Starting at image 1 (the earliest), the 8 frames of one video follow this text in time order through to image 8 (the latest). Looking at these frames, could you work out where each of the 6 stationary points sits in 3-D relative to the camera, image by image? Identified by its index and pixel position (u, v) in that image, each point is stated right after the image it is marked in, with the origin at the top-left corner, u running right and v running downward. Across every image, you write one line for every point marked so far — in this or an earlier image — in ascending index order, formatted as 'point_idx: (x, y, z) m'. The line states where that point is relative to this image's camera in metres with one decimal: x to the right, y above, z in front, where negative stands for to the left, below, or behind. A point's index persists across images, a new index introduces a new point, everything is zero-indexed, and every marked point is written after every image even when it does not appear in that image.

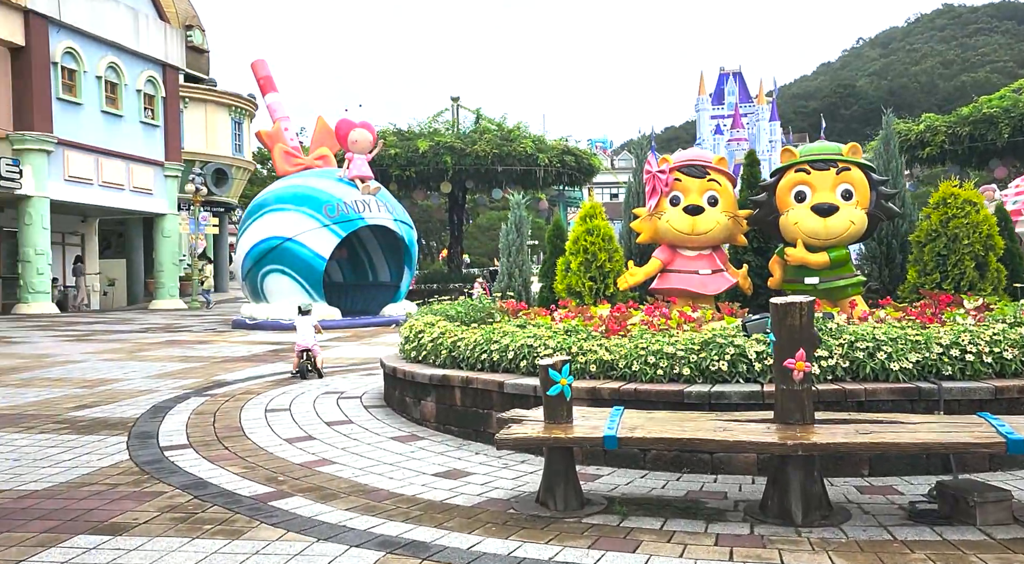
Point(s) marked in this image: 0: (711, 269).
0: (+2.1, +0.1, +11.2) m
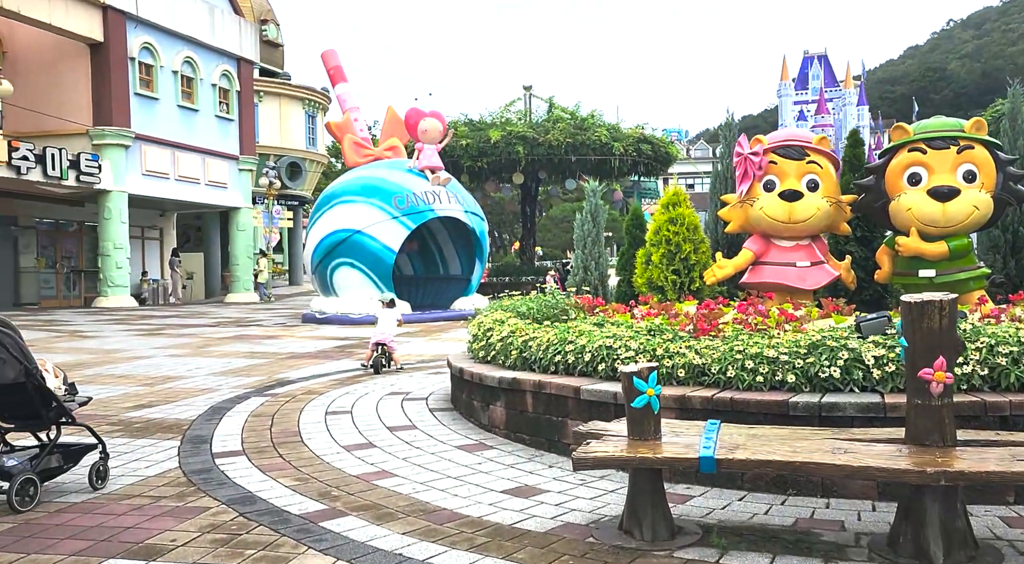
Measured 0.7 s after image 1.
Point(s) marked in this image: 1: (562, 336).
0: (+2.8, +0.2, +10.3) m
1: (+0.4, -0.4, +8.2) m
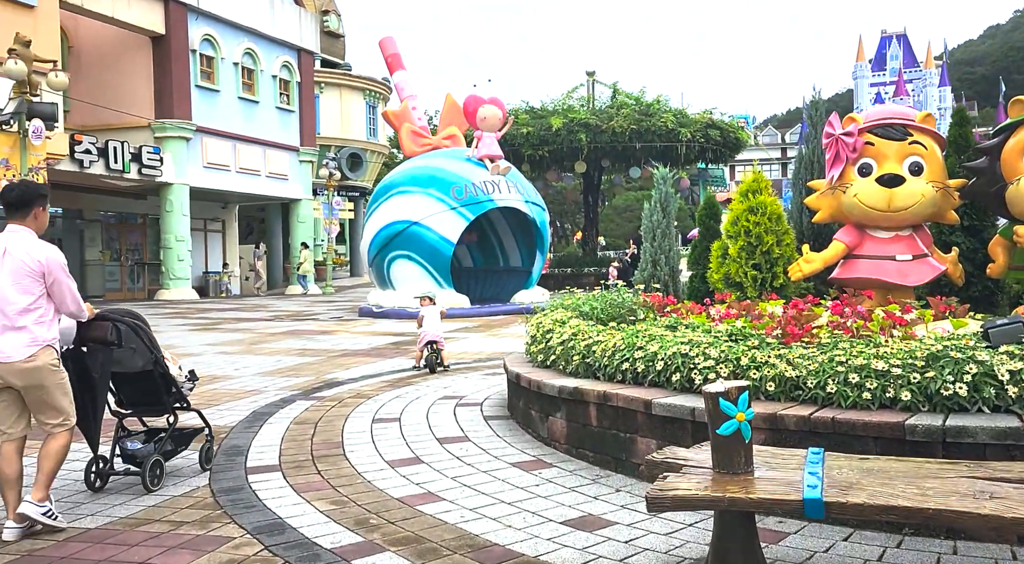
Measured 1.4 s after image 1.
0: (+3.3, +0.2, +9.2) m
1: (+0.8, -0.4, +7.3) m
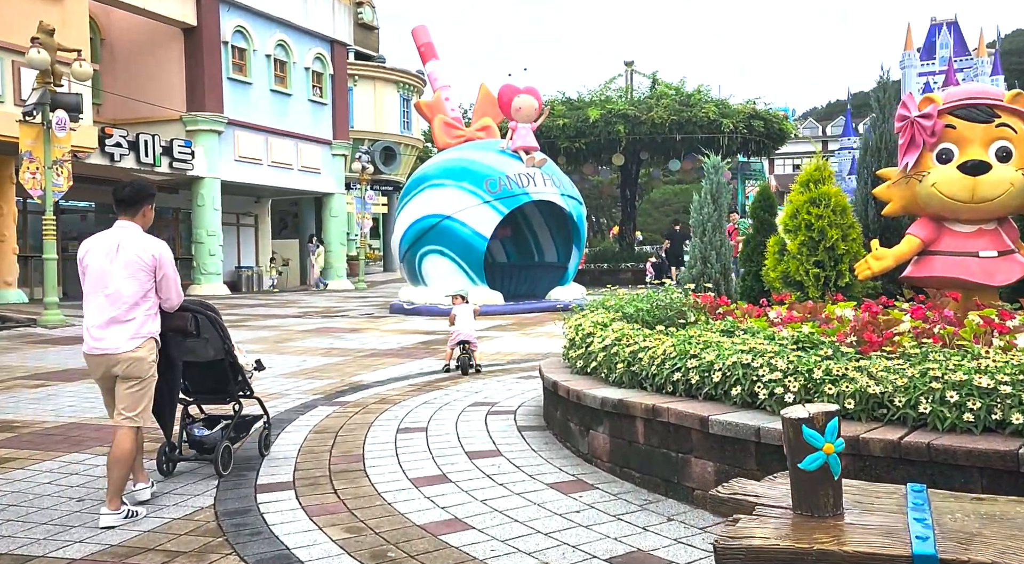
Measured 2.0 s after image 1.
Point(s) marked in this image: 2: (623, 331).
0: (+3.6, +0.2, +8.3) m
1: (+1.0, -0.4, +6.5) m
2: (+0.8, -0.3, +7.6) m
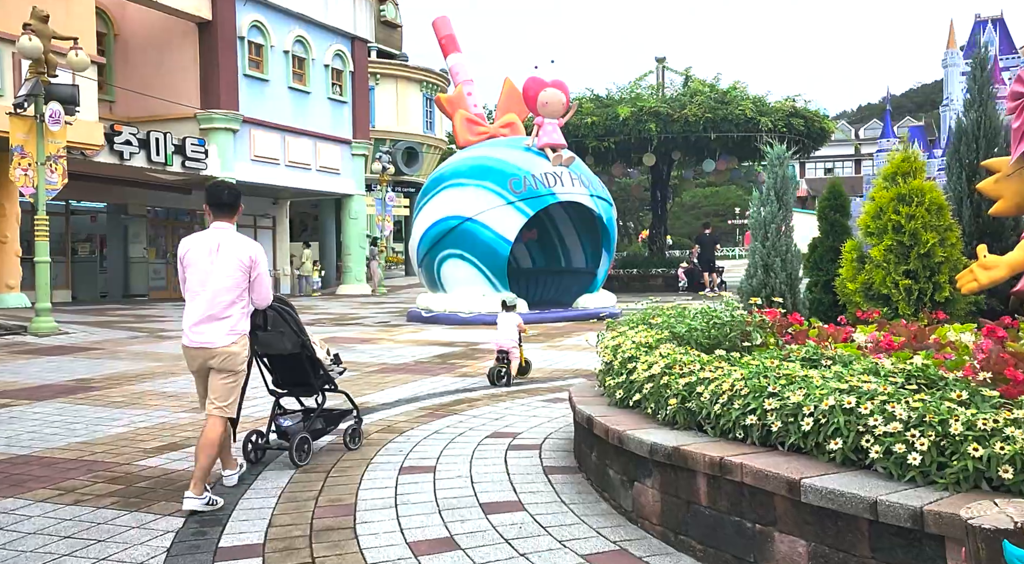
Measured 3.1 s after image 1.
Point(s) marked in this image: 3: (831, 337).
0: (+3.7, +0.1, +6.8) m
1: (+1.1, -0.5, +5.1) m
2: (+0.9, -0.4, +6.2) m
3: (+1.8, -0.3, +6.1) m
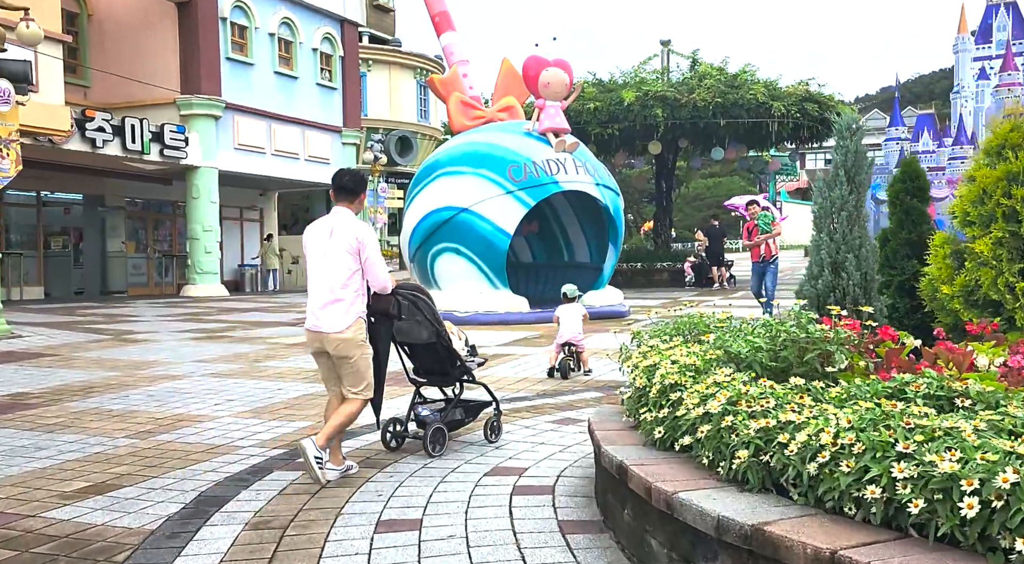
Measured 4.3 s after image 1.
0: (+3.8, +0.1, +5.3) m
1: (+1.2, -0.5, +3.6) m
2: (+0.9, -0.4, +4.6) m
3: (+1.8, -0.3, +4.6) m
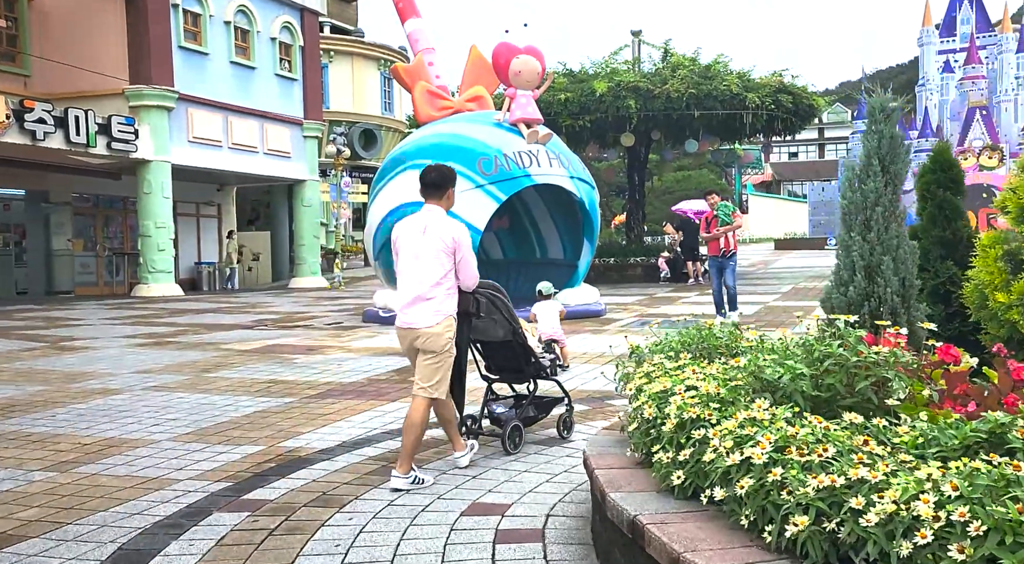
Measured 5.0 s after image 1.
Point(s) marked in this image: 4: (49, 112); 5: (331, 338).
0: (+3.7, +0.1, +4.5) m
1: (+1.2, -0.6, +2.6) m
2: (+0.9, -0.5, +3.7) m
3: (+1.8, -0.4, +3.7) m
4: (-8.5, +3.1, +20.3) m
5: (-2.5, -0.8, +15.0) m
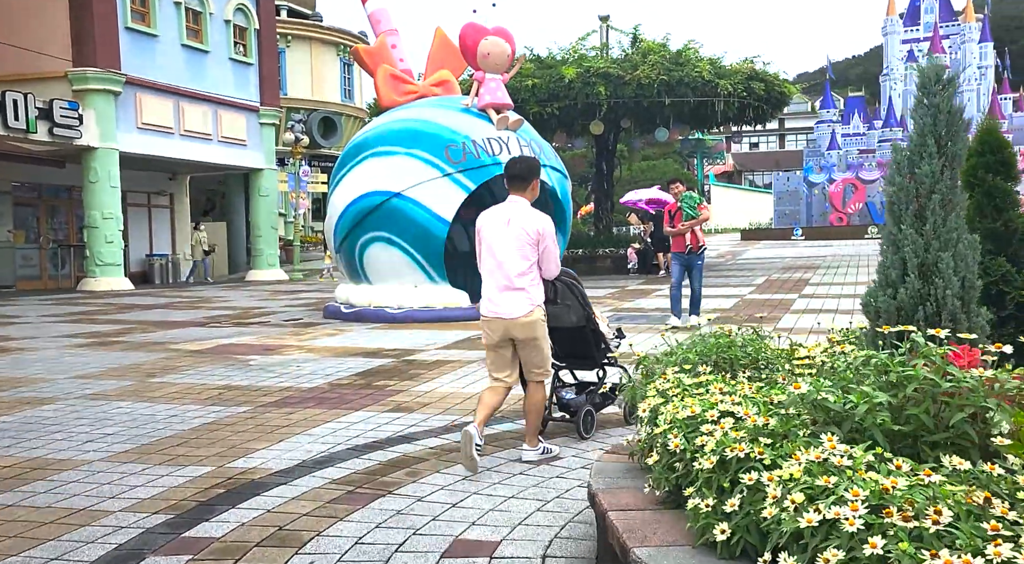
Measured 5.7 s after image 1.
0: (+3.7, +0.1, +3.8) m
1: (+1.2, -0.6, +1.8) m
2: (+0.9, -0.5, +2.9) m
3: (+1.8, -0.4, +2.9) m
4: (-9.1, +3.2, +19.1) m
5: (-2.8, -0.7, +14.1) m
